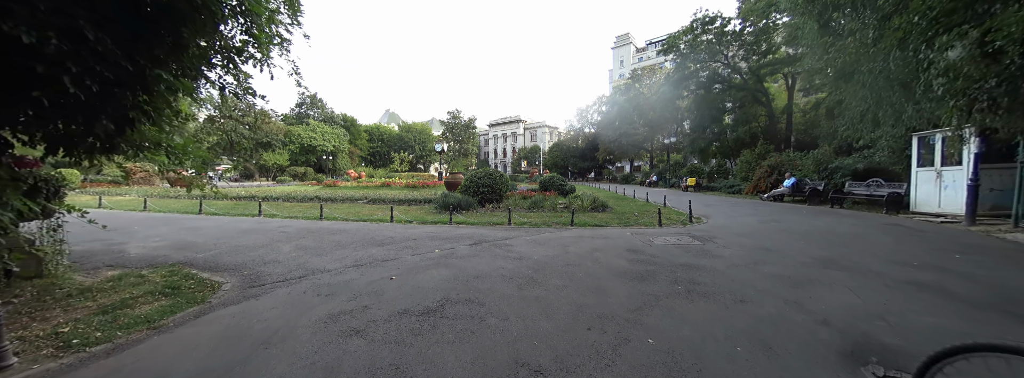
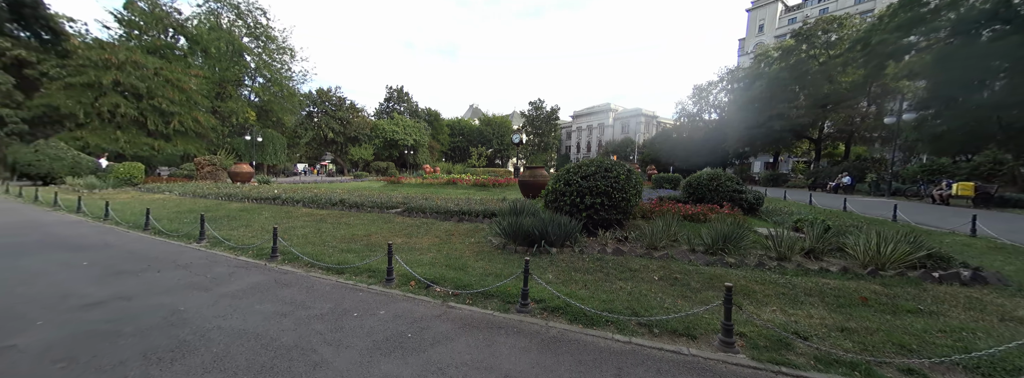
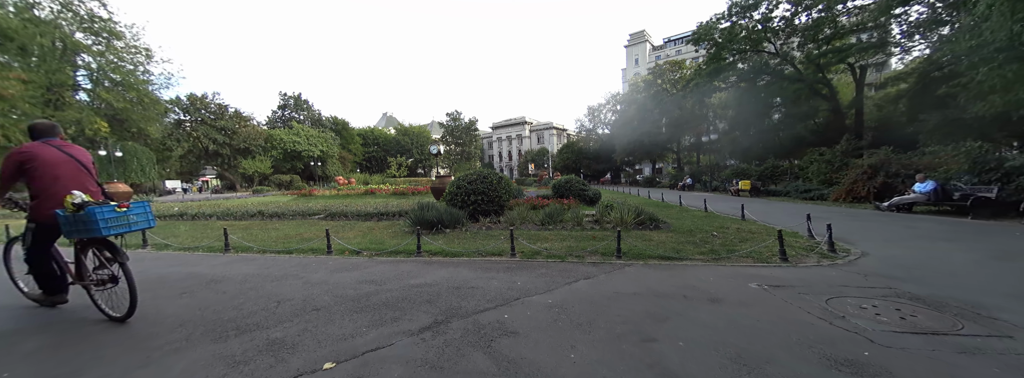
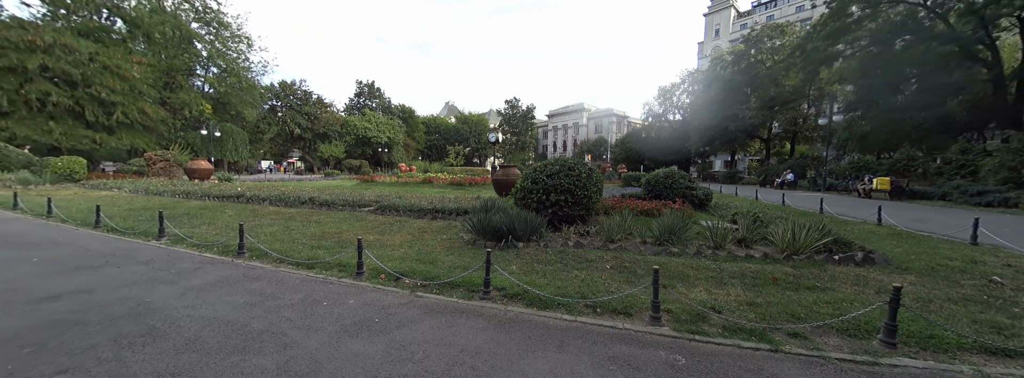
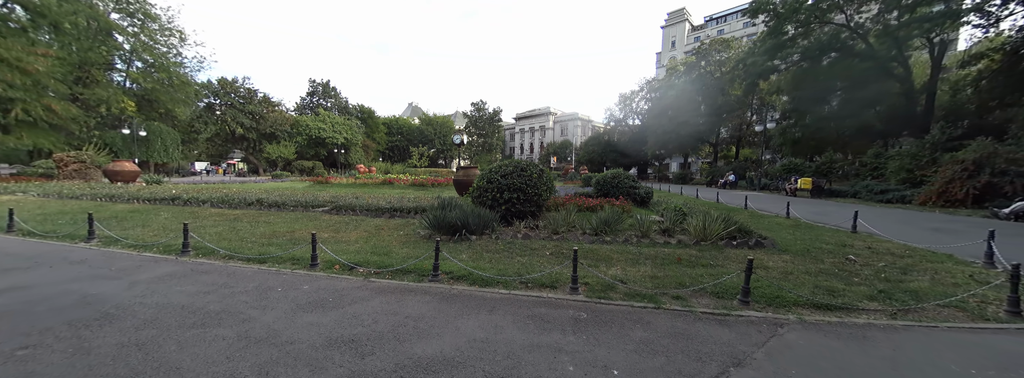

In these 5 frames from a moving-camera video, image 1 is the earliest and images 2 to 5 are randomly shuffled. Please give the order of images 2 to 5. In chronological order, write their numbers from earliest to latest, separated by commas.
3, 5, 4, 2
